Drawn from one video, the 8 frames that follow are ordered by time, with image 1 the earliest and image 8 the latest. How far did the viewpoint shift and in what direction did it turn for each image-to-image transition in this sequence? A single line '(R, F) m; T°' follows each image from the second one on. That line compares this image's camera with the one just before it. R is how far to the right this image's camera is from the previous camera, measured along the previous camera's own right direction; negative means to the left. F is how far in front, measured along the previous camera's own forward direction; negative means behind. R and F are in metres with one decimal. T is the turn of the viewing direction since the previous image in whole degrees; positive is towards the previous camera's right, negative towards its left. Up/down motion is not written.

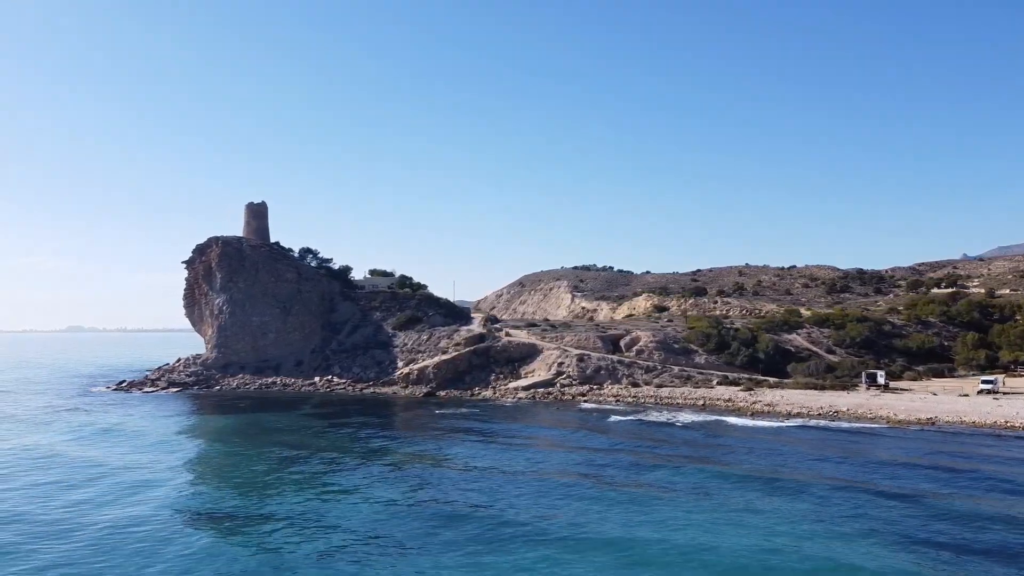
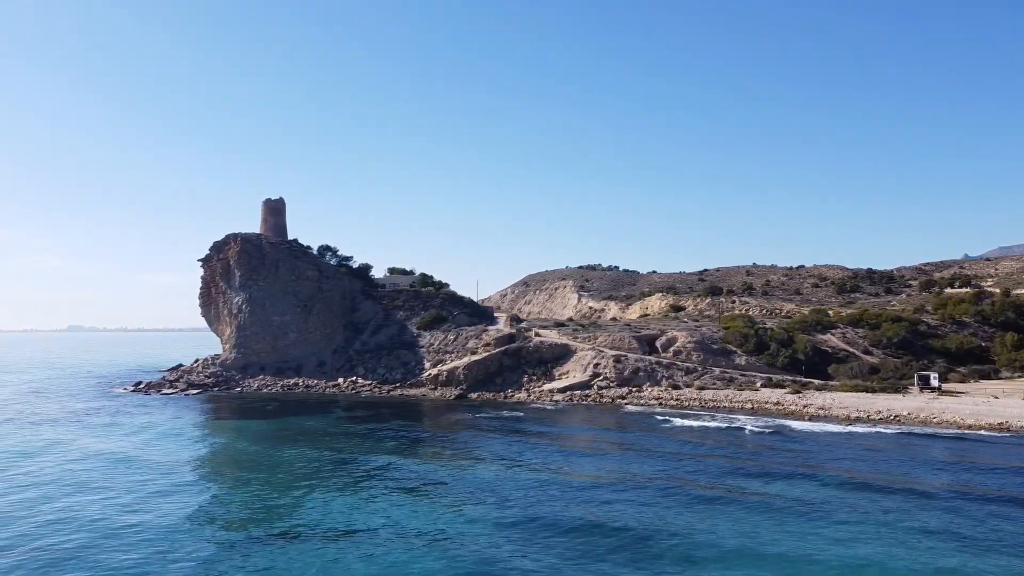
(-2.2, +1.6) m; 0°
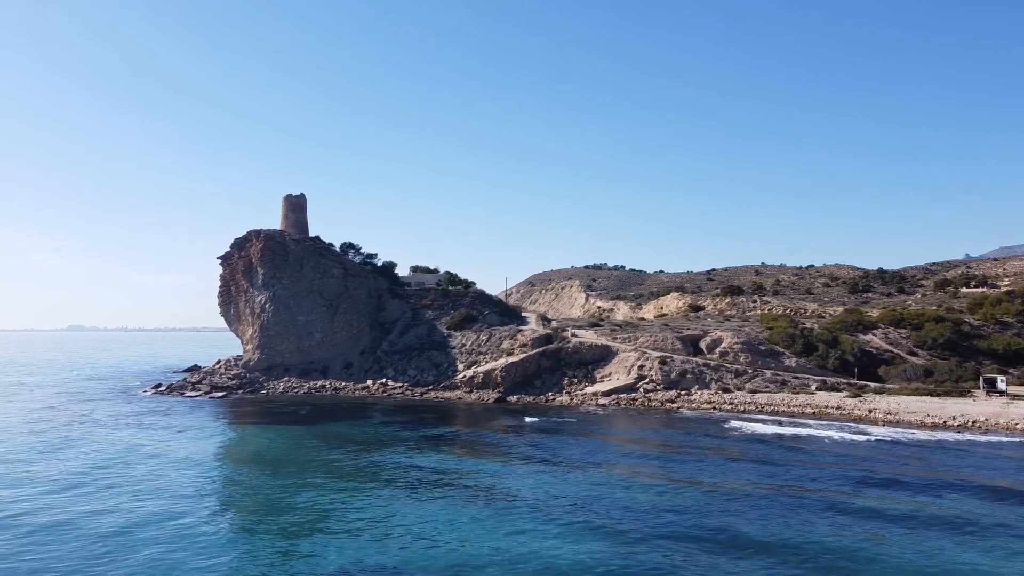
(-2.5, +1.8) m; 0°
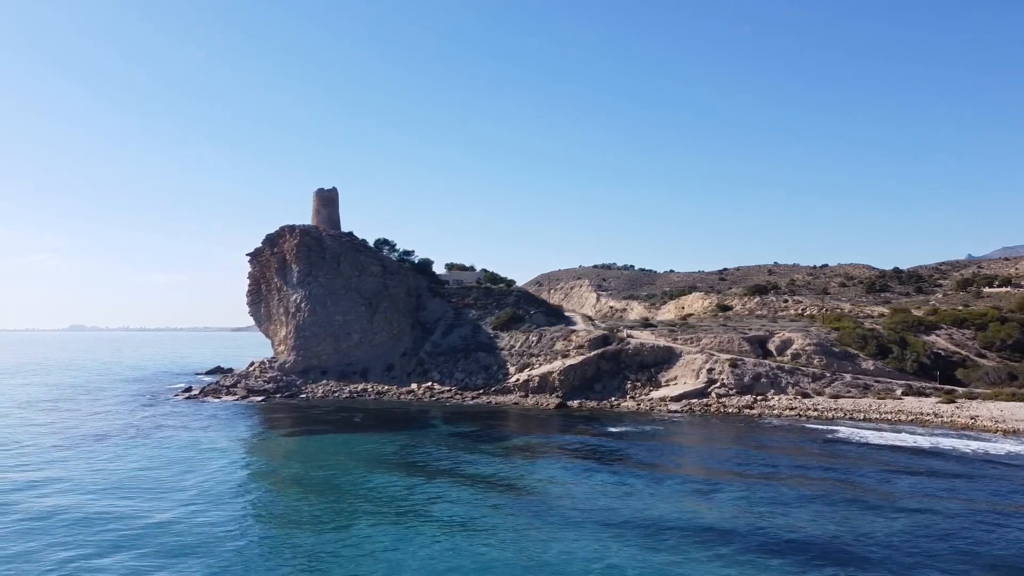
(-3.4, +2.5) m; 0°
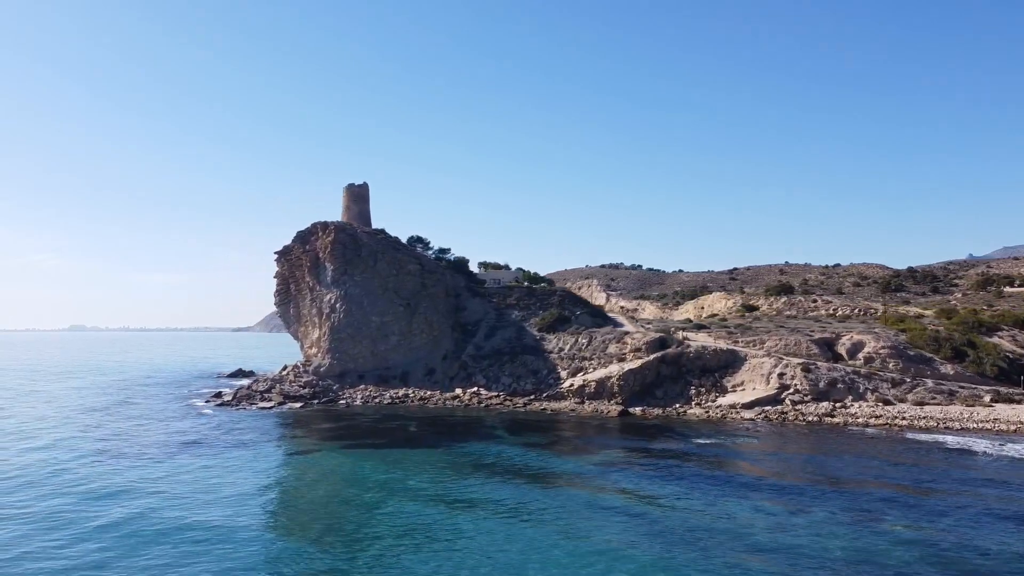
(-3.1, +2.3) m; 0°
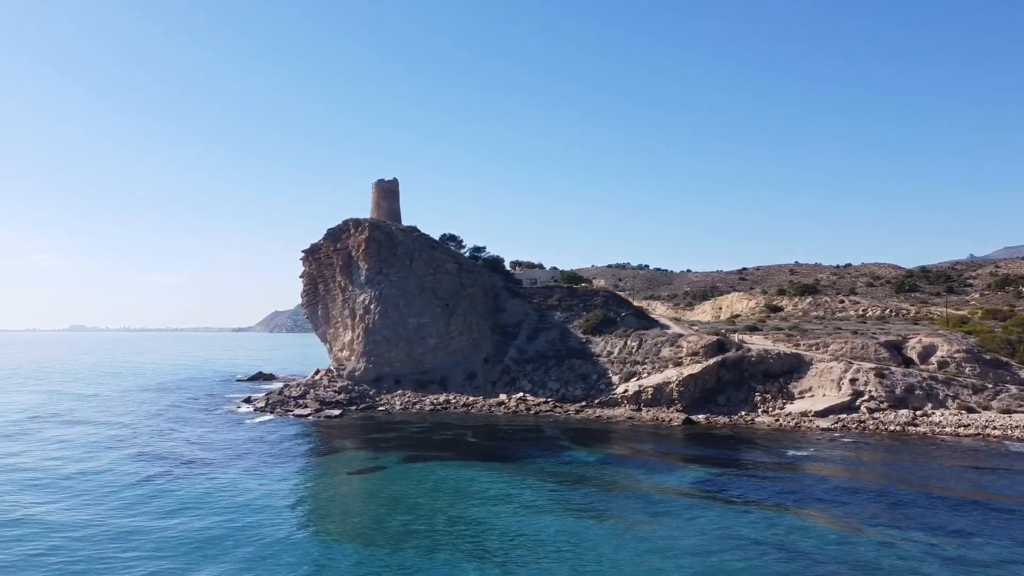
(-2.8, +2.0) m; 0°
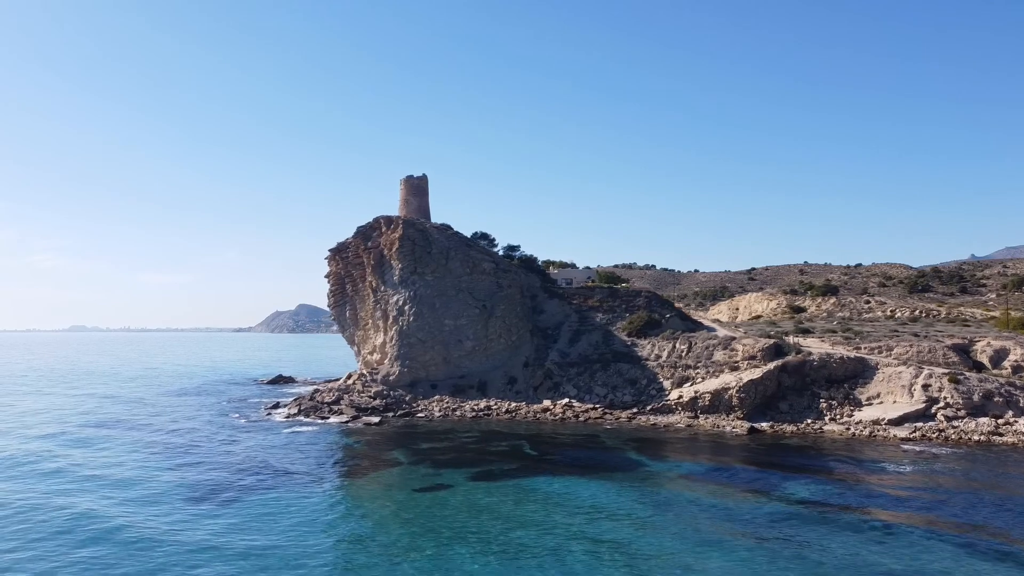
(-2.5, +1.8) m; 0°
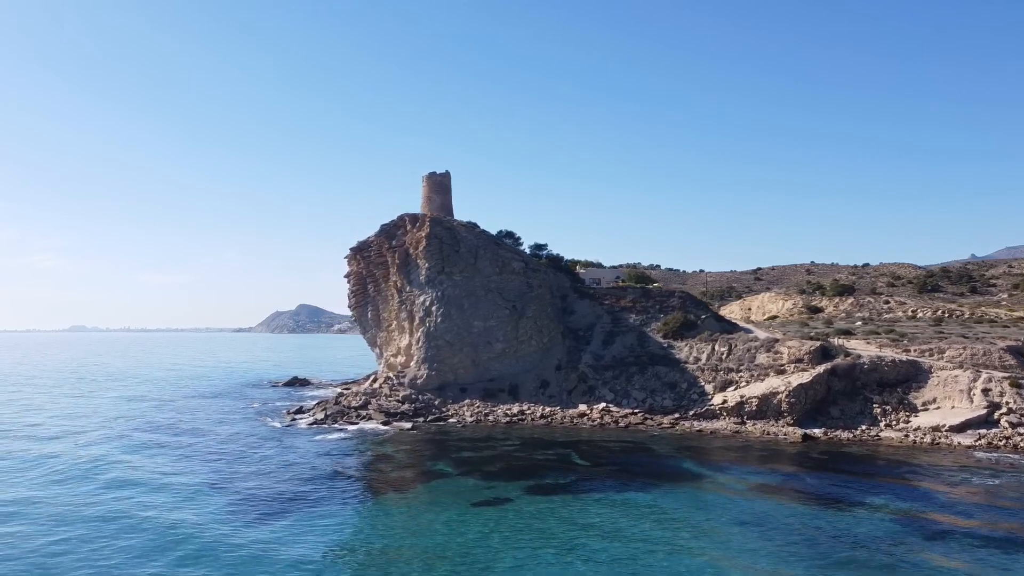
(-1.8, +1.4) m; 0°
